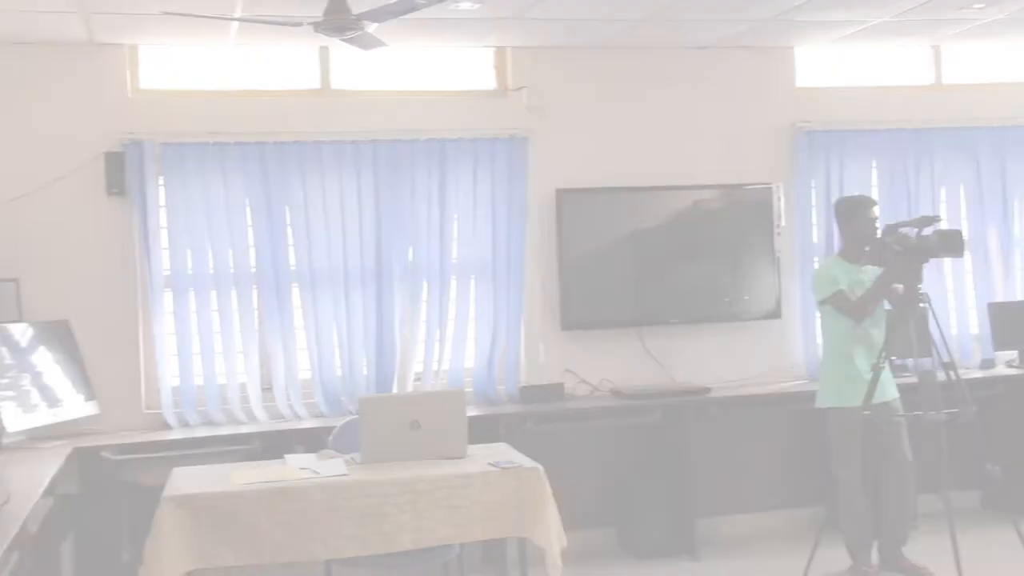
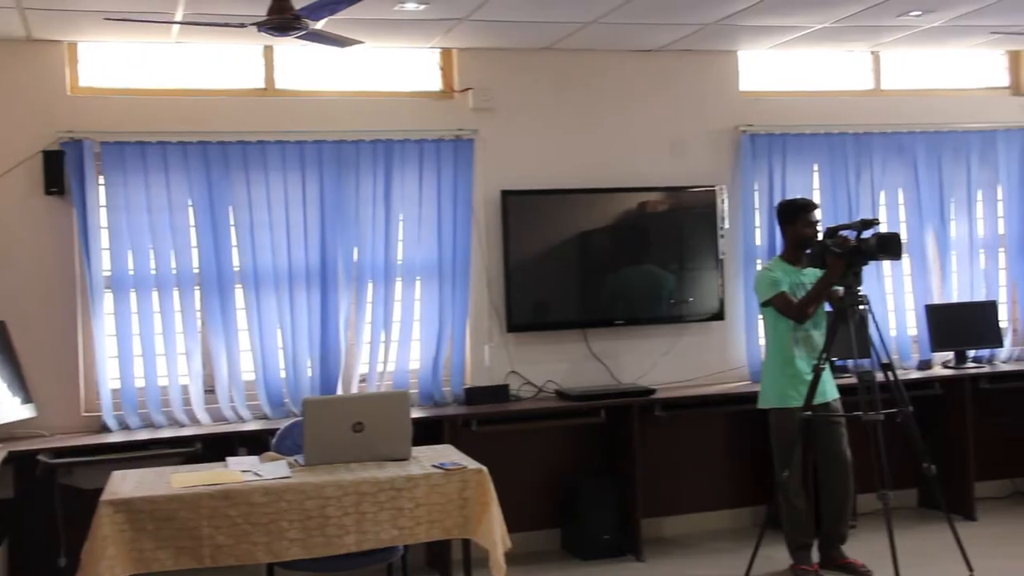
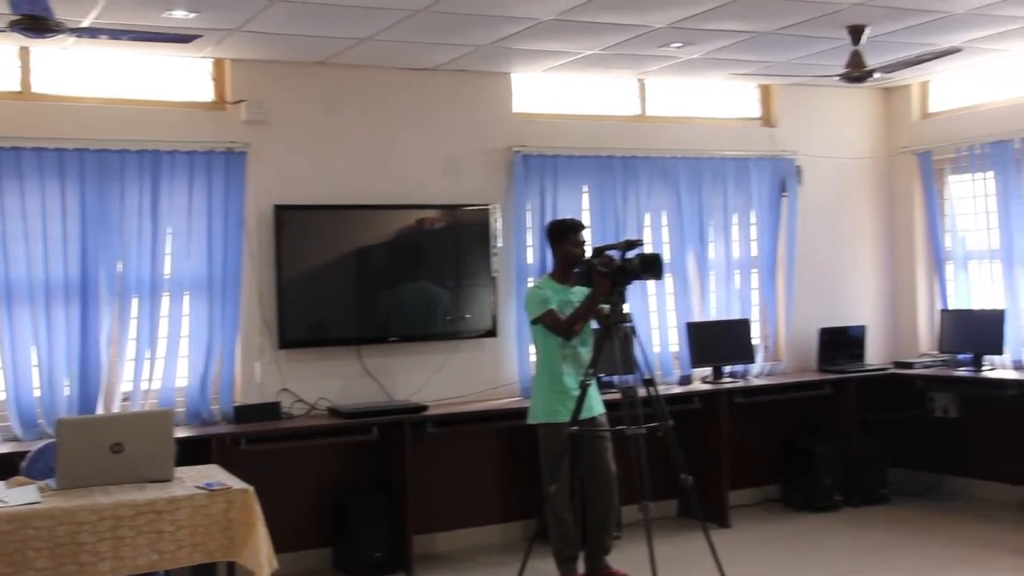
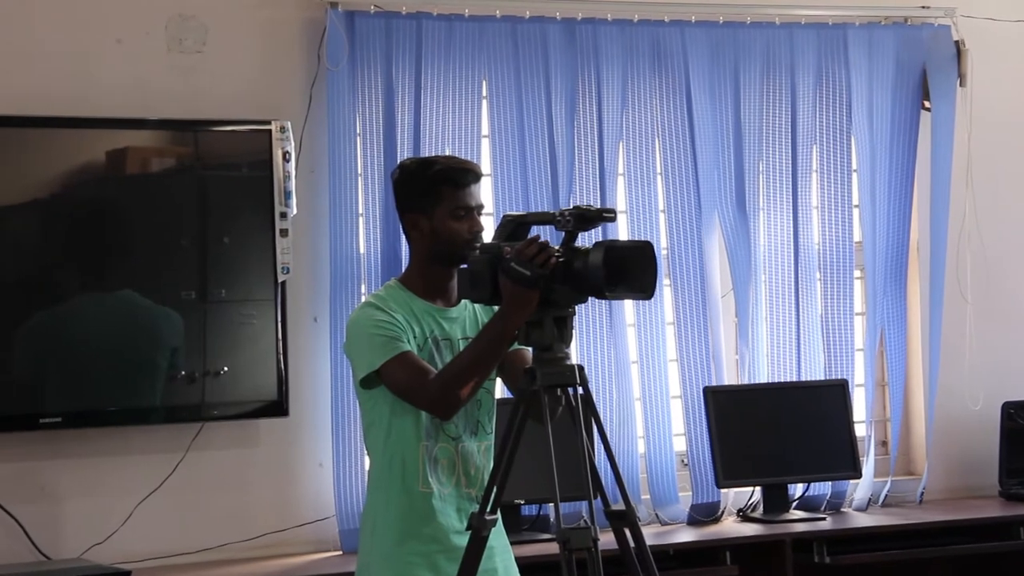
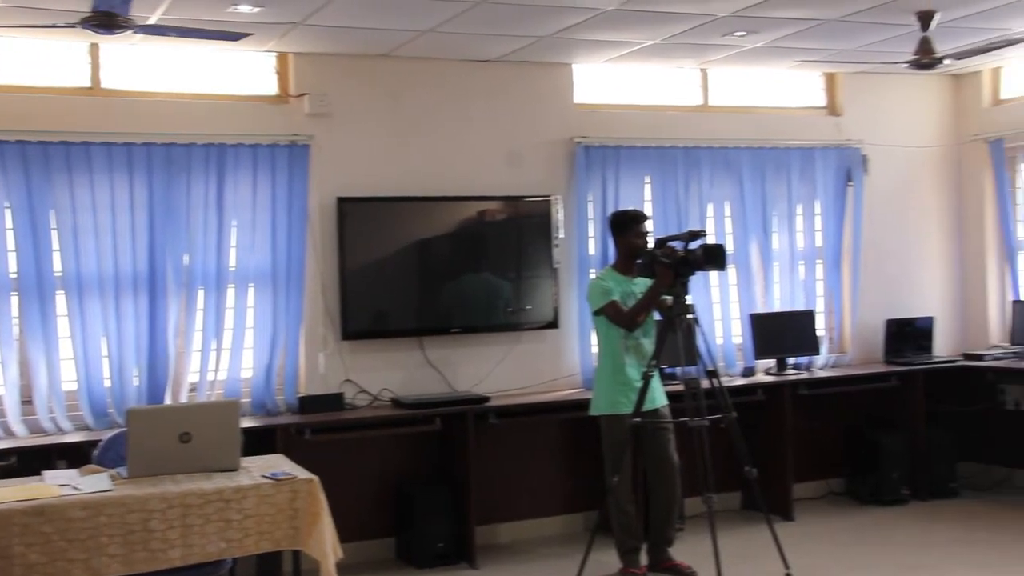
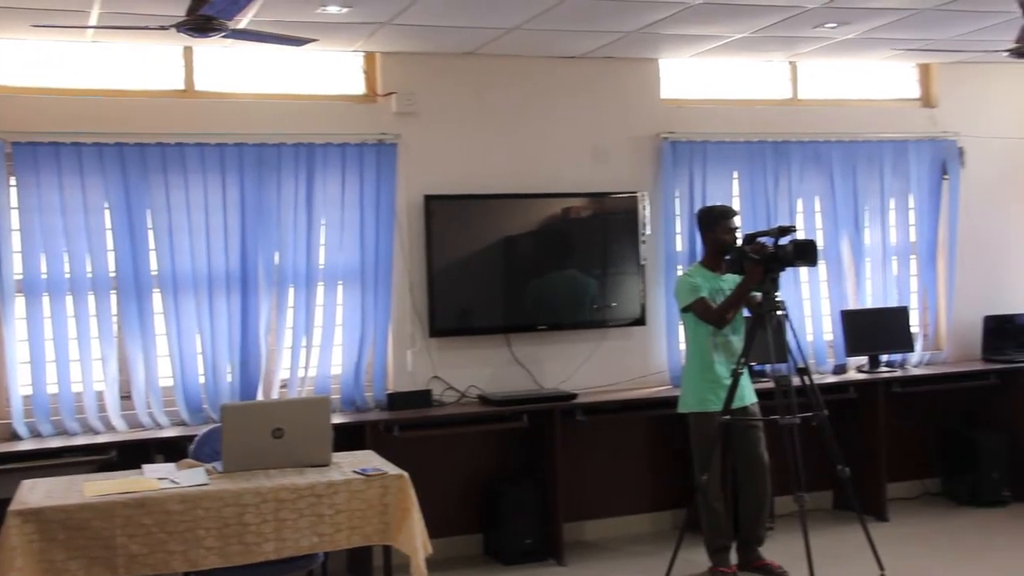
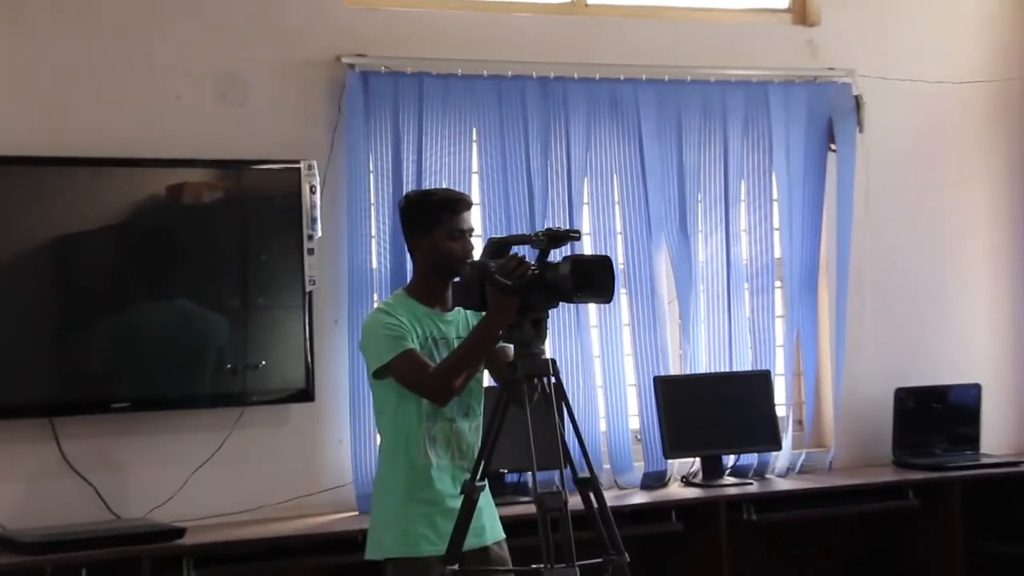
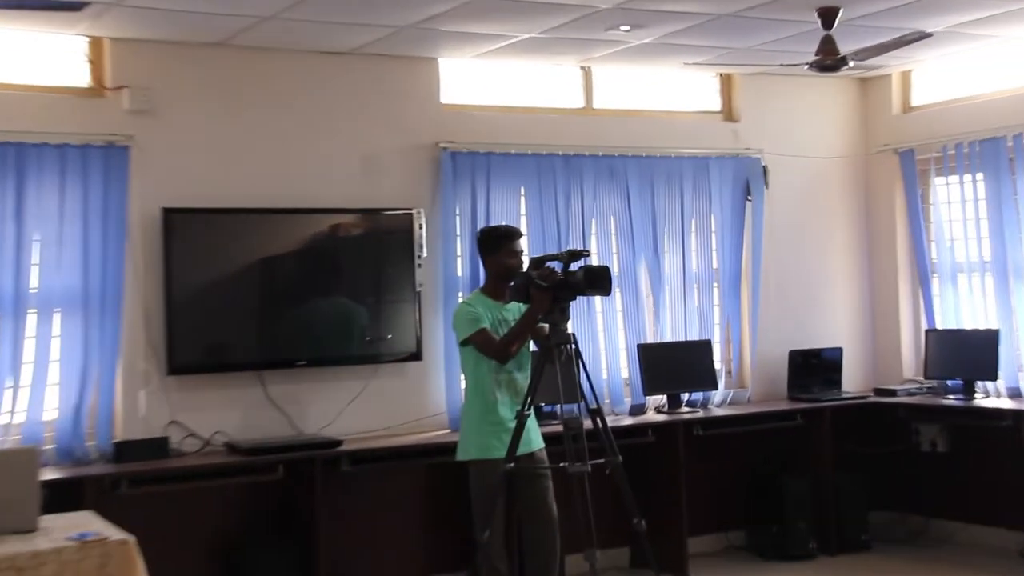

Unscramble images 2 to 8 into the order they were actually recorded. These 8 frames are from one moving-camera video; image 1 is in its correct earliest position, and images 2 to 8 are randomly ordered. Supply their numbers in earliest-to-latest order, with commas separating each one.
2, 6, 5, 3, 8, 7, 4
